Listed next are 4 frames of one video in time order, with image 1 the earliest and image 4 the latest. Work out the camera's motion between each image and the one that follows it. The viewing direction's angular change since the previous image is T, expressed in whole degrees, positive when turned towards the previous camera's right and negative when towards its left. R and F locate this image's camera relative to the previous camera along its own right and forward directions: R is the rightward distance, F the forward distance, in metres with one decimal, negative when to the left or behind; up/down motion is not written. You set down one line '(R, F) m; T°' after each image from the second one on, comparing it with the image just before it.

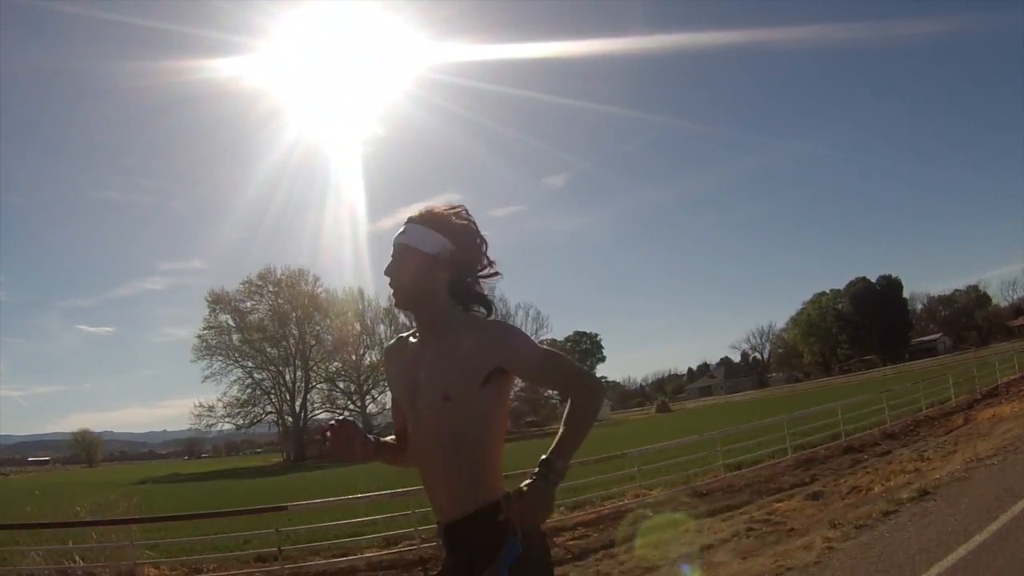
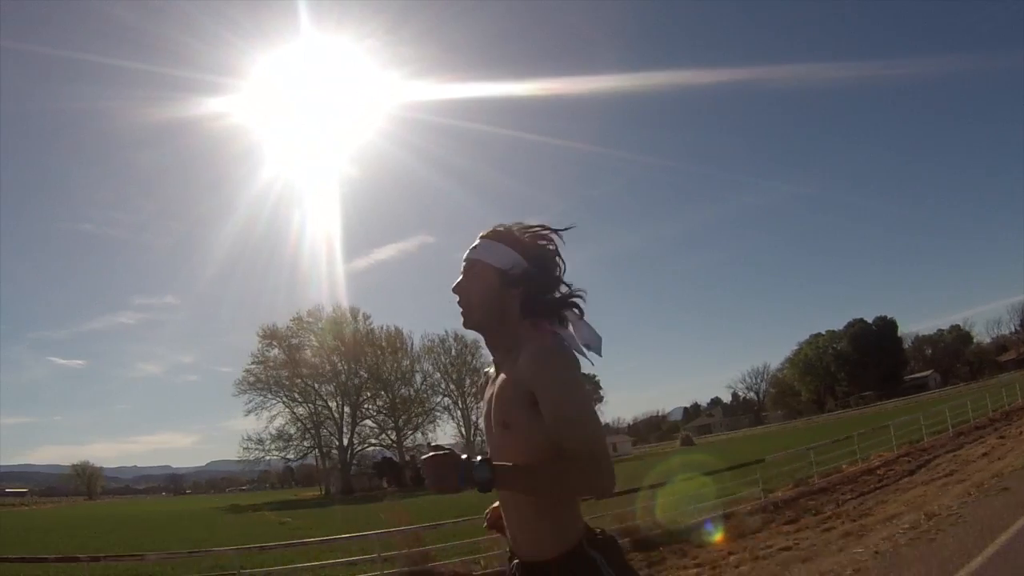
(-1.6, -1.3) m; +2°
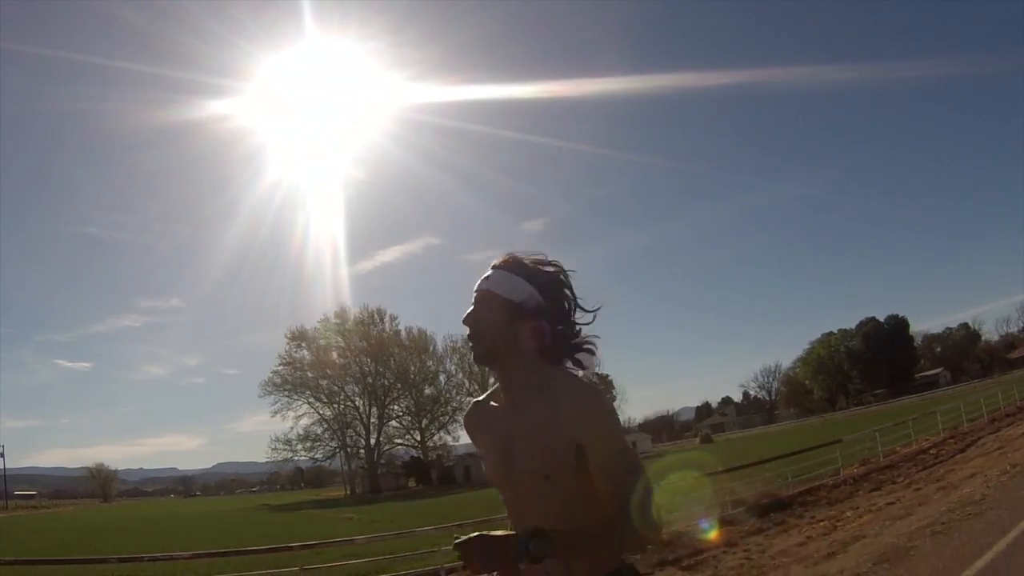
(-0.5, -0.5) m; 0°
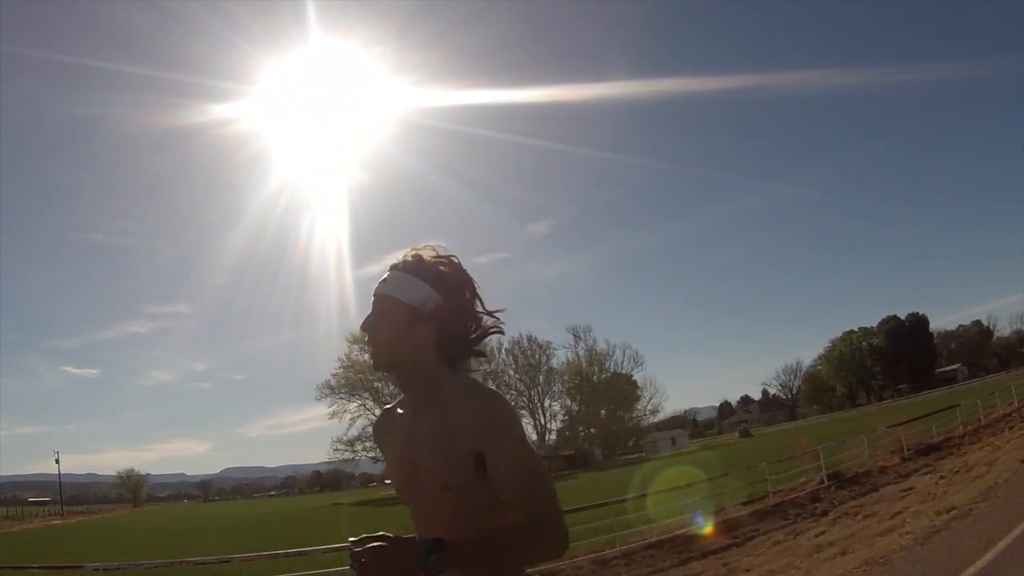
(-1.3, -1.4) m; 0°
